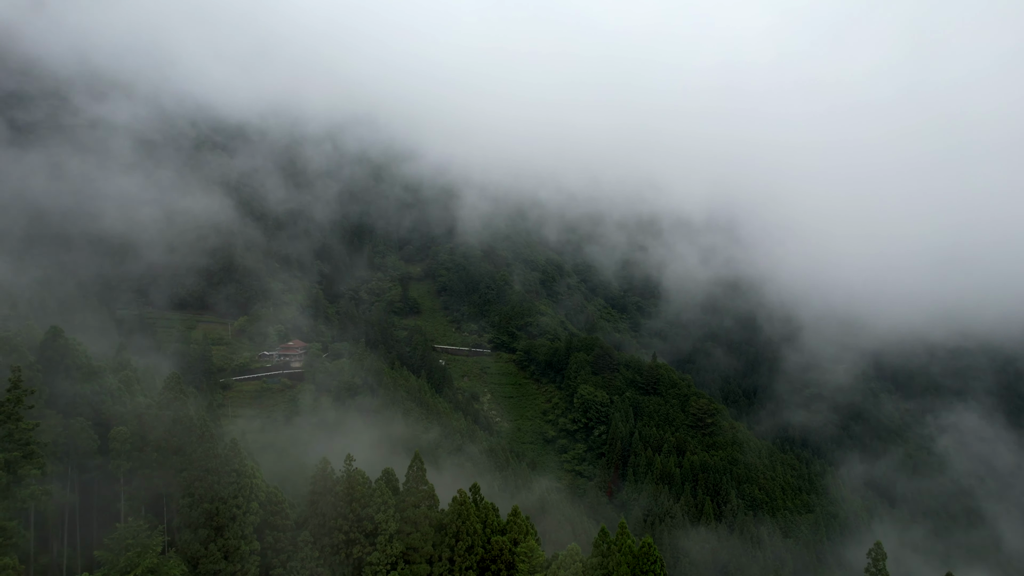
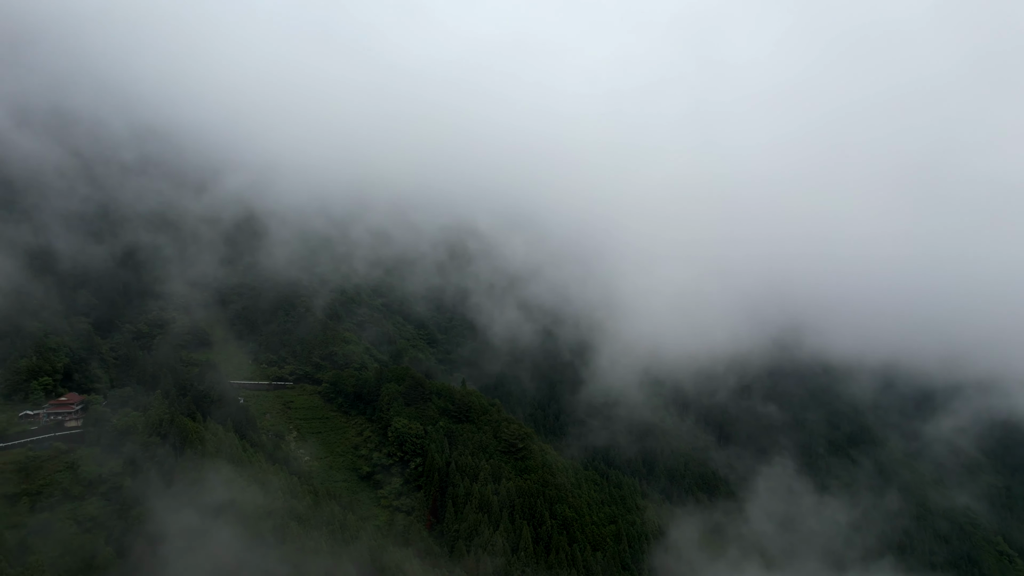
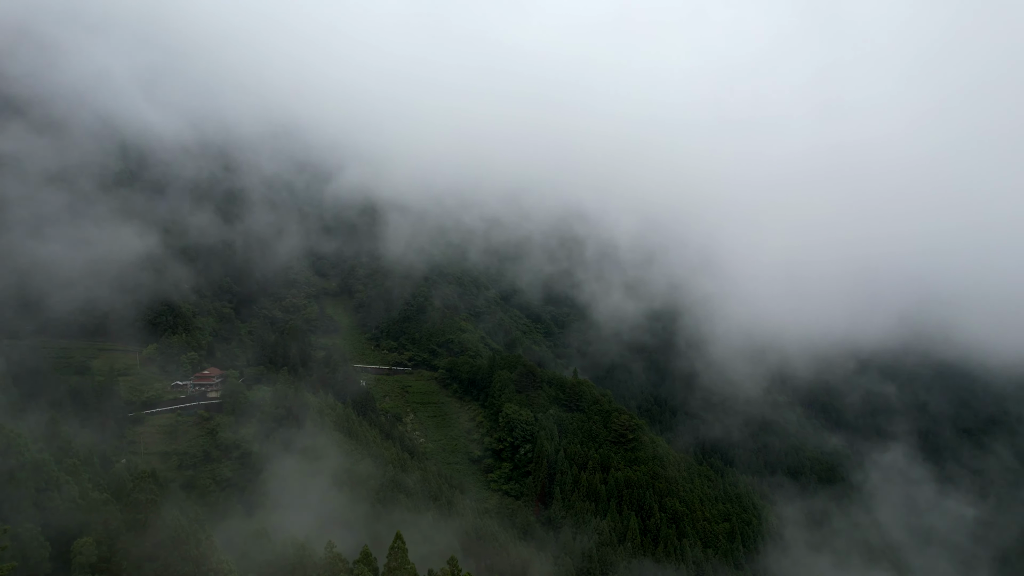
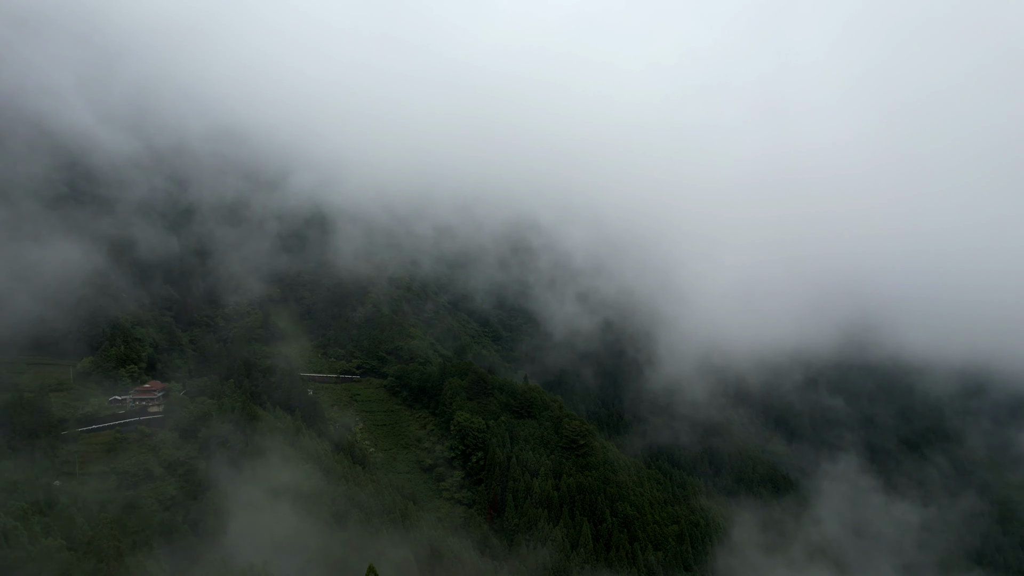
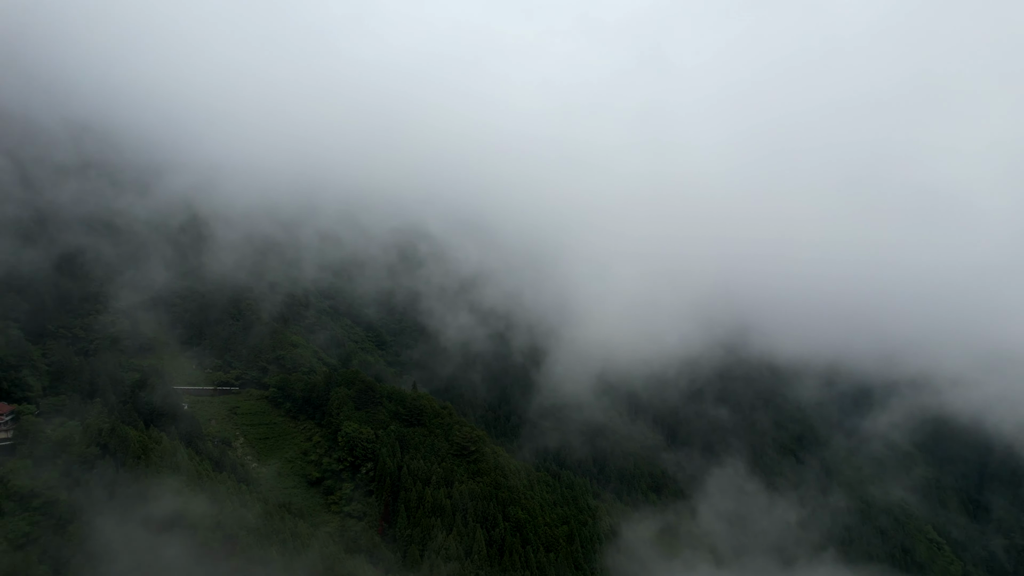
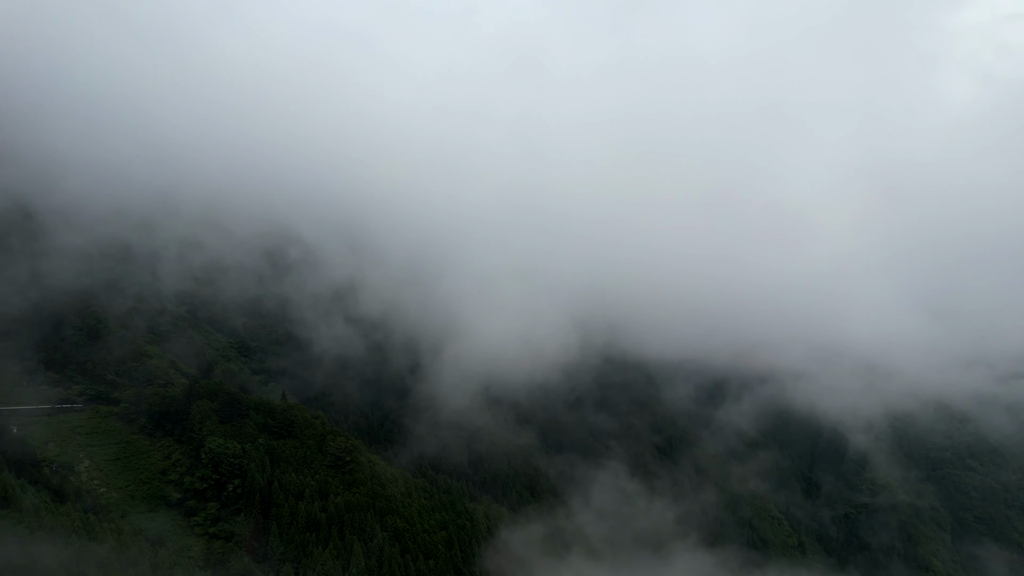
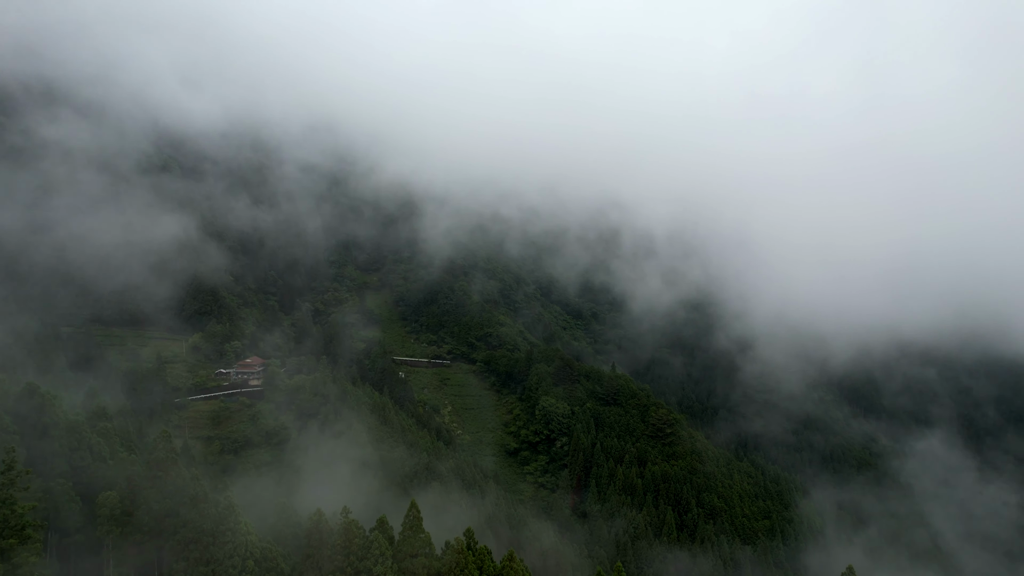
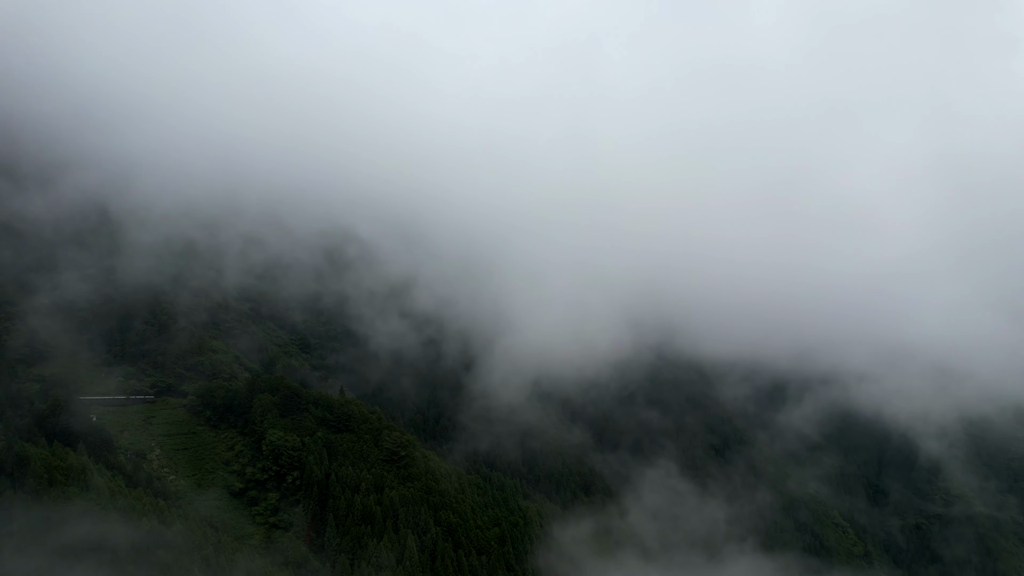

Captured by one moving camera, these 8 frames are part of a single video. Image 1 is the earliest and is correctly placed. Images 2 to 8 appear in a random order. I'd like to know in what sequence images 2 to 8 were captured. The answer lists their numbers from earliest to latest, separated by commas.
7, 3, 4, 2, 5, 8, 6
